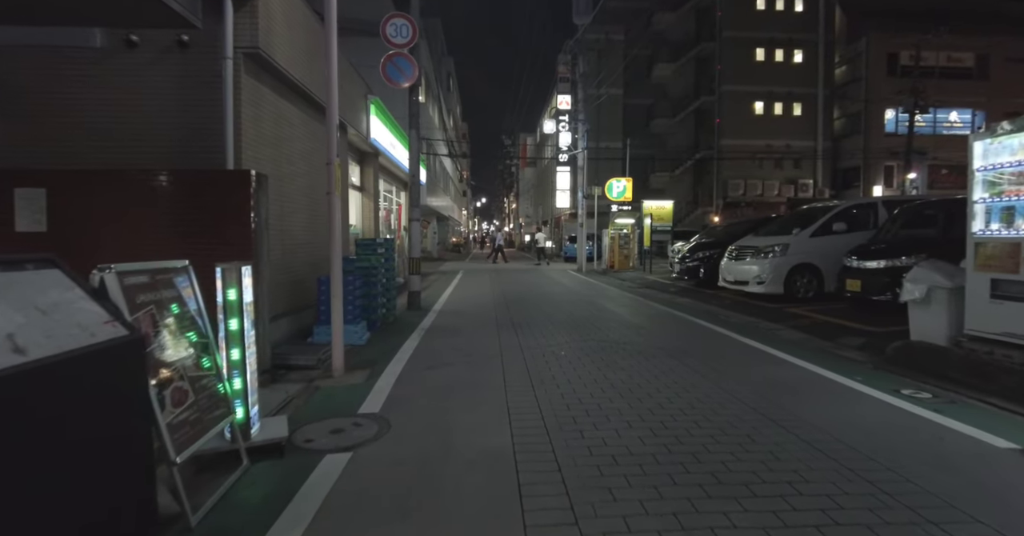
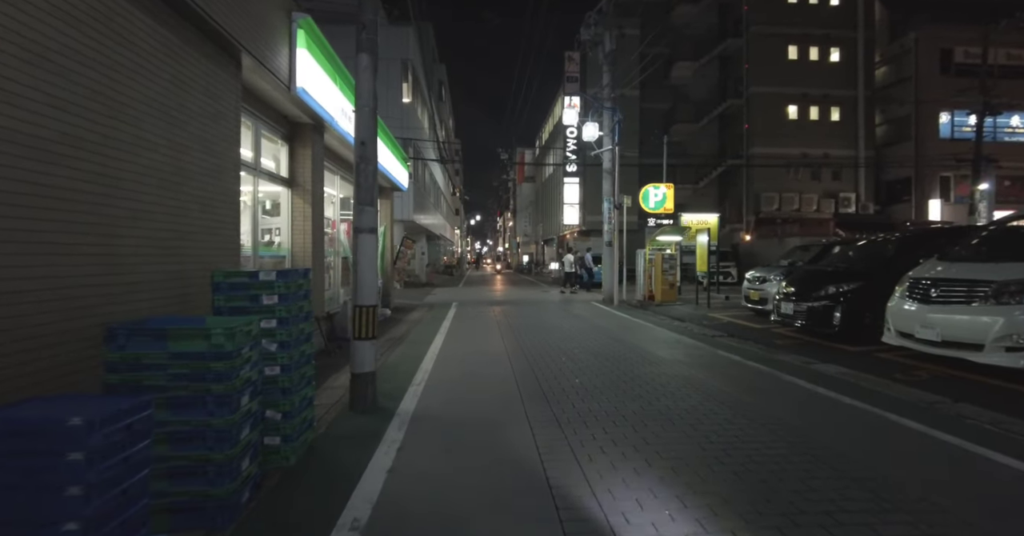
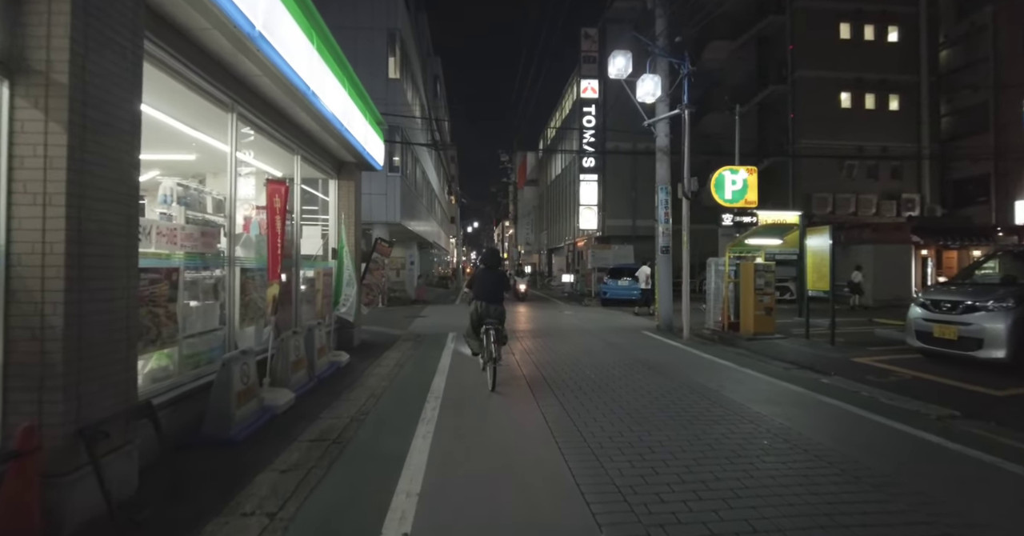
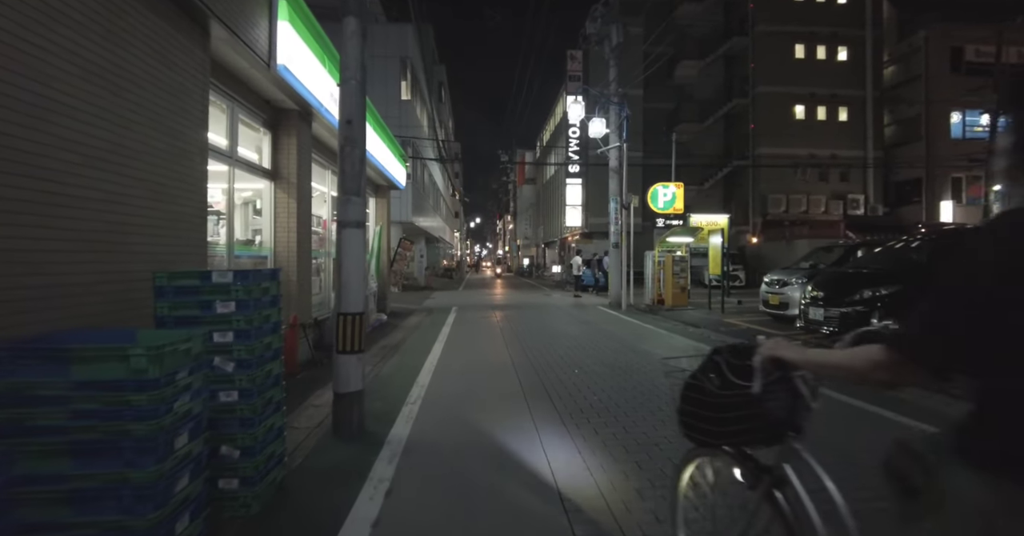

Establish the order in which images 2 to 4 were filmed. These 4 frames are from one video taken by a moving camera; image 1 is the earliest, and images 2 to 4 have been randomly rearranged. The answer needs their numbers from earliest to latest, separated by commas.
2, 4, 3
